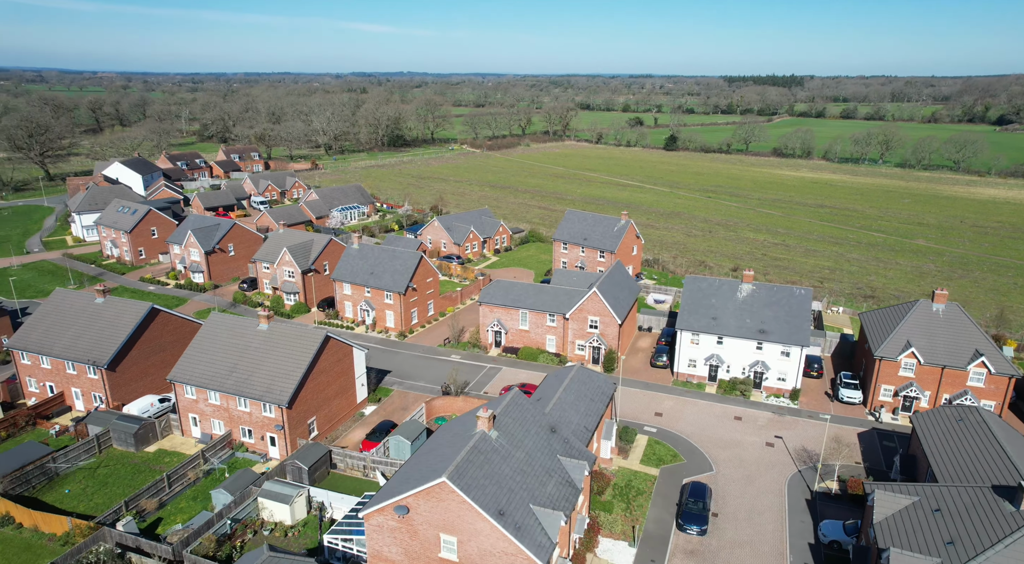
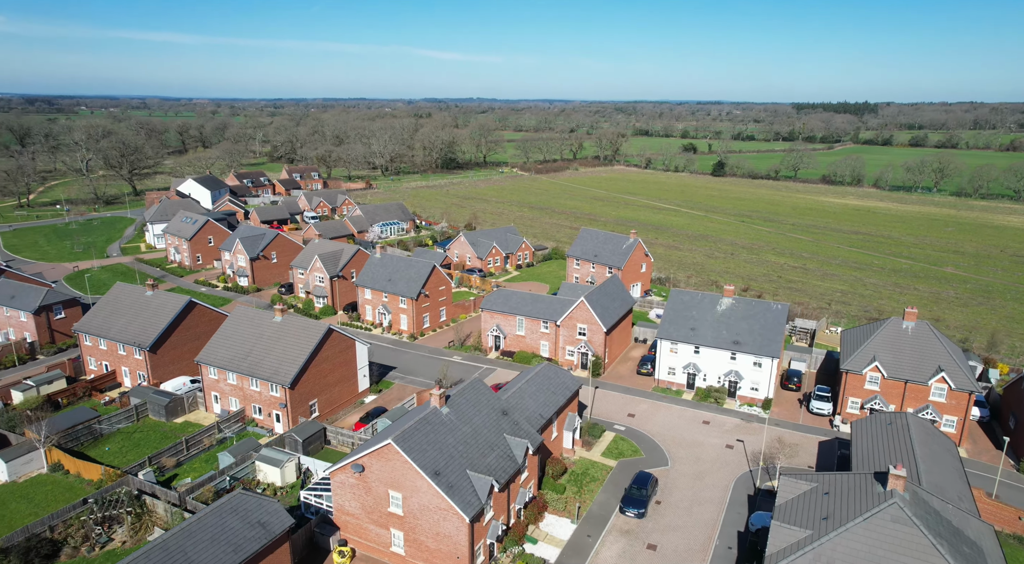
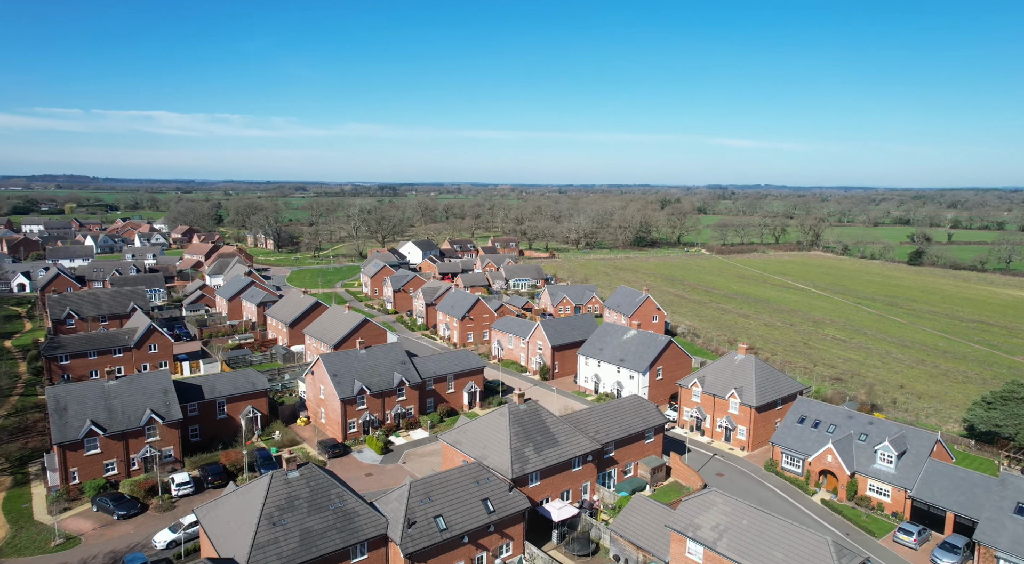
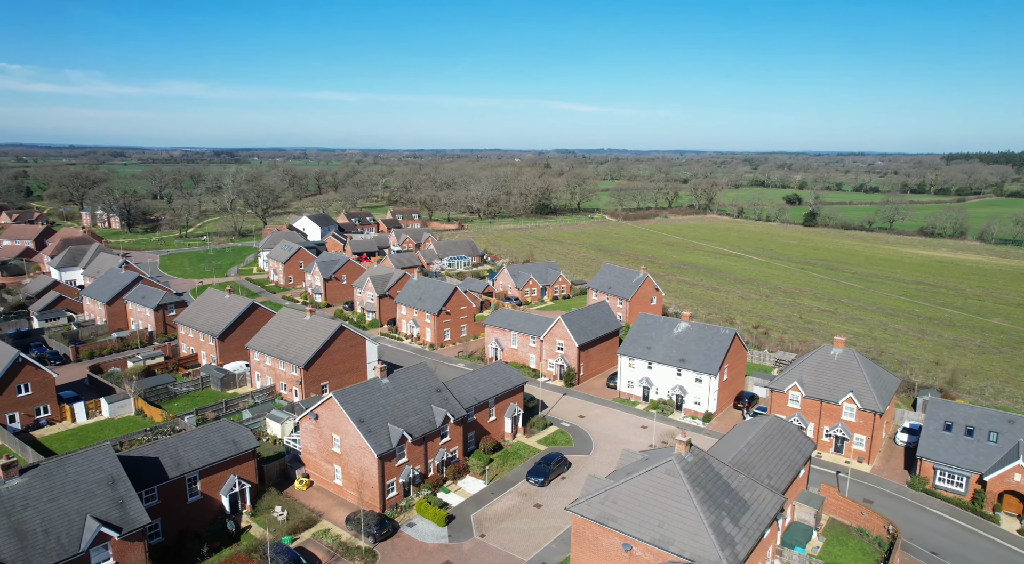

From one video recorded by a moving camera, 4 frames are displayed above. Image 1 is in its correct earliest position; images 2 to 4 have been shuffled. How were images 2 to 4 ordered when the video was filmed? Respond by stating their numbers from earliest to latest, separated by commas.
2, 4, 3
